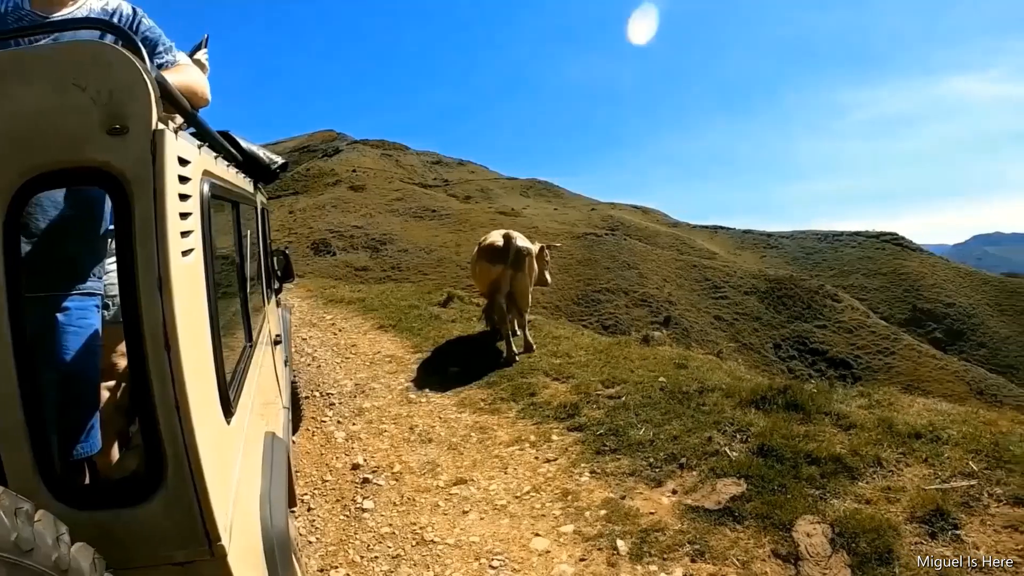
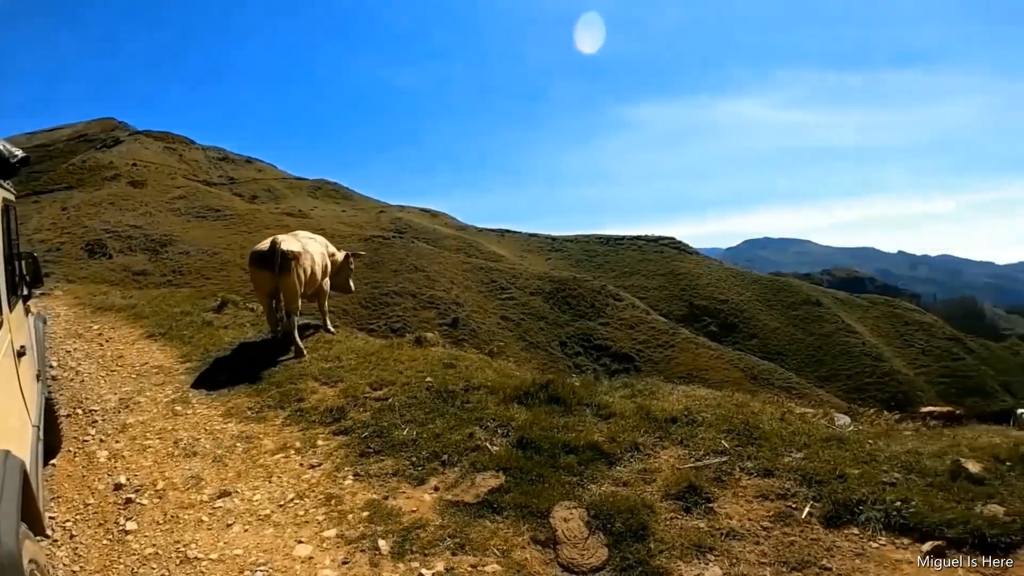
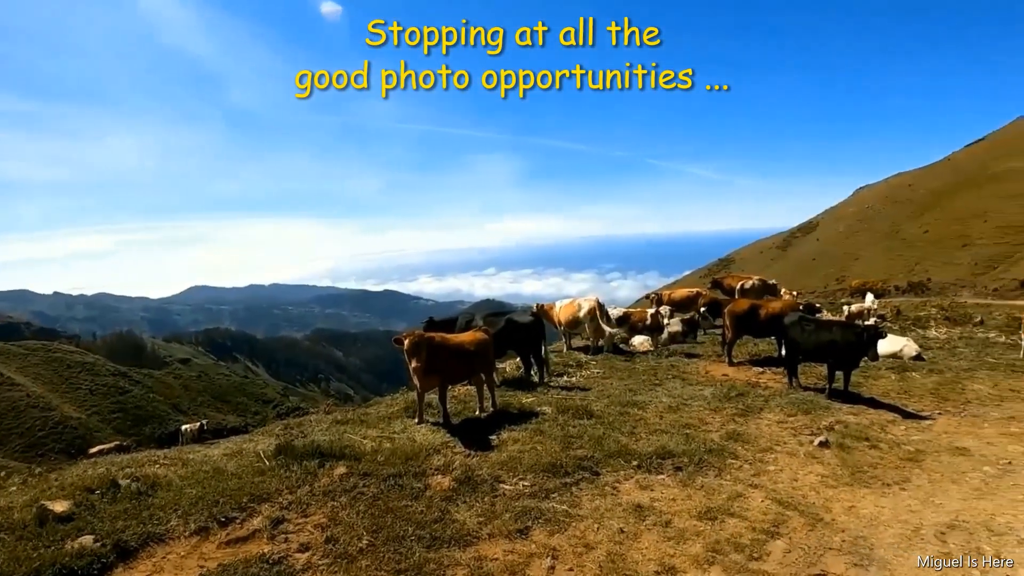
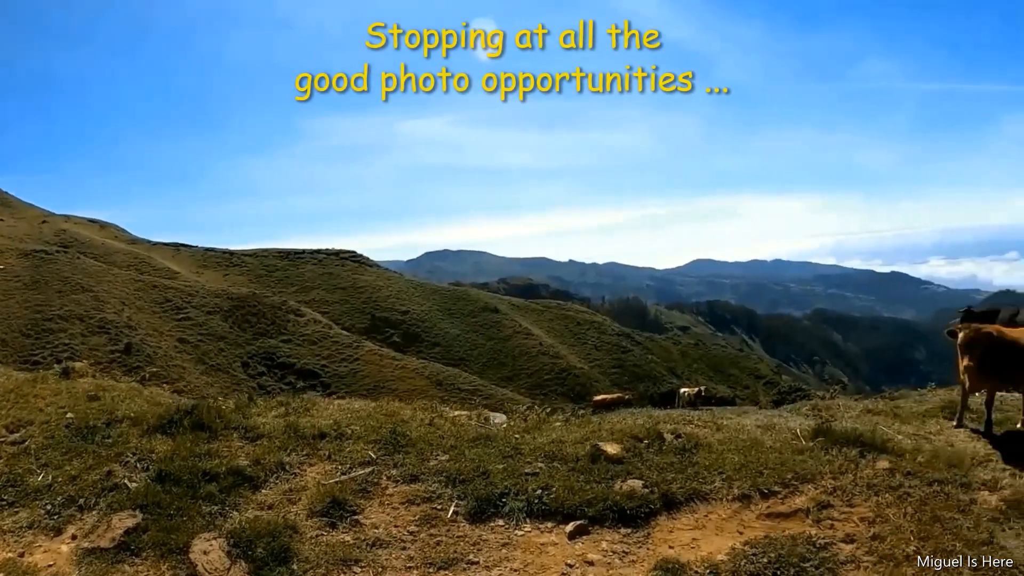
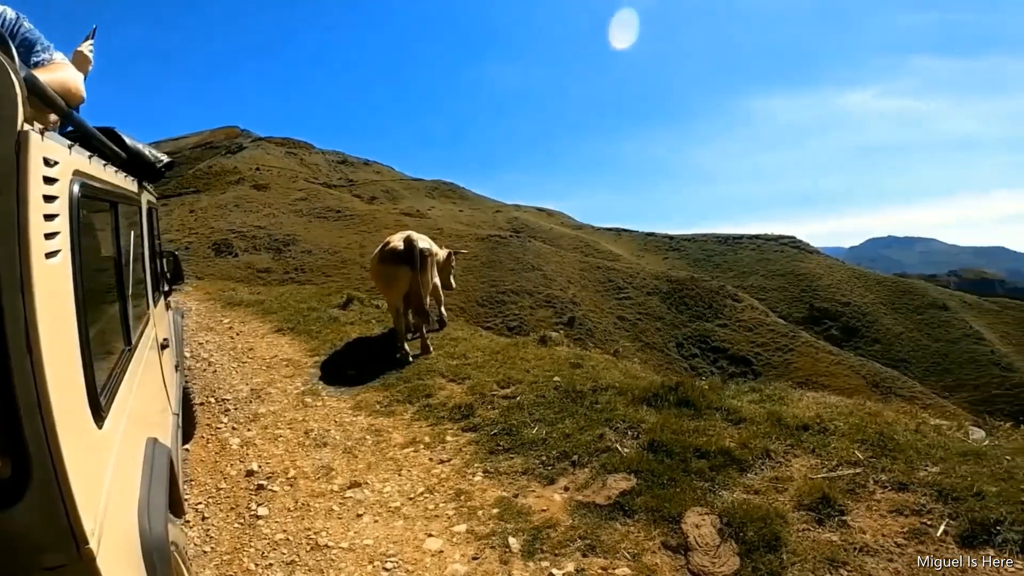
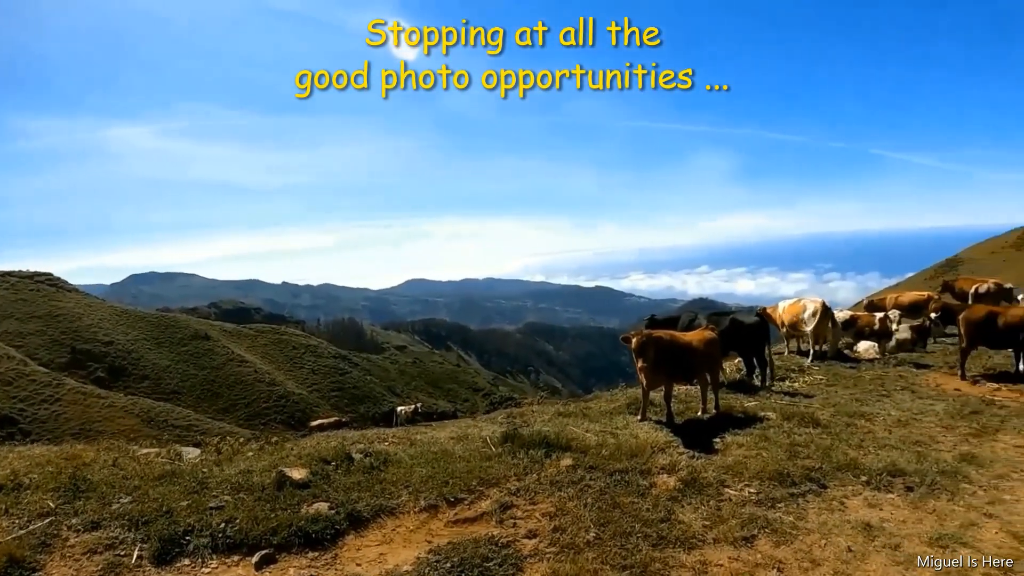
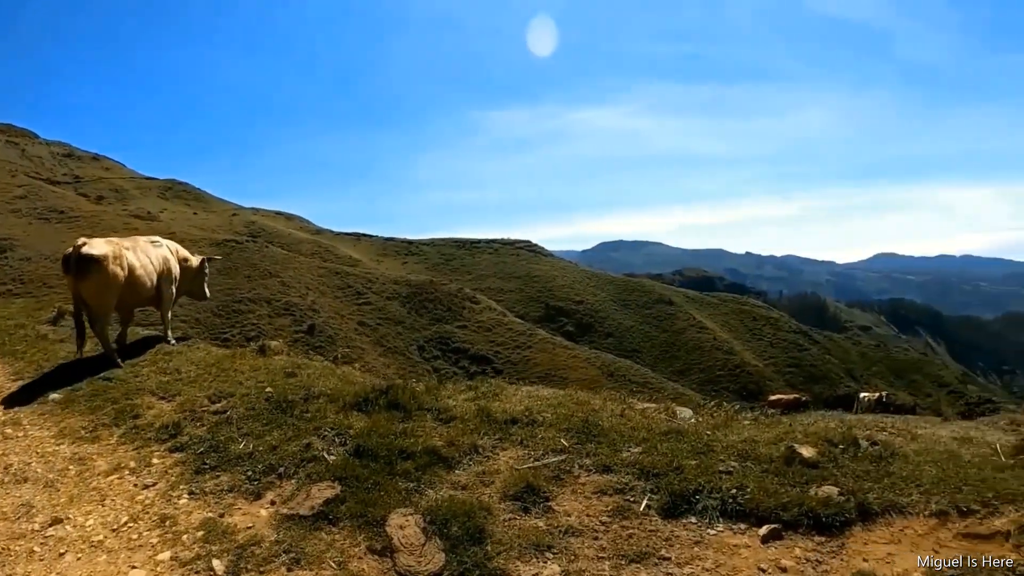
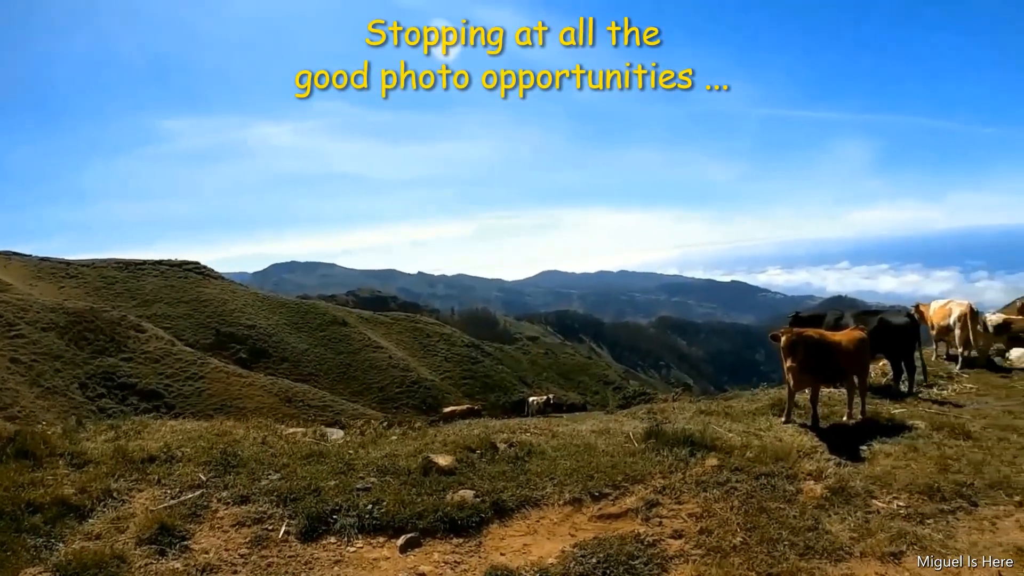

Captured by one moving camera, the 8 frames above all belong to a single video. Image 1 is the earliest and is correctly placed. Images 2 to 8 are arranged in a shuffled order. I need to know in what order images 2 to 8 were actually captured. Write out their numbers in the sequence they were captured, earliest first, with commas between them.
5, 2, 7, 4, 8, 6, 3
